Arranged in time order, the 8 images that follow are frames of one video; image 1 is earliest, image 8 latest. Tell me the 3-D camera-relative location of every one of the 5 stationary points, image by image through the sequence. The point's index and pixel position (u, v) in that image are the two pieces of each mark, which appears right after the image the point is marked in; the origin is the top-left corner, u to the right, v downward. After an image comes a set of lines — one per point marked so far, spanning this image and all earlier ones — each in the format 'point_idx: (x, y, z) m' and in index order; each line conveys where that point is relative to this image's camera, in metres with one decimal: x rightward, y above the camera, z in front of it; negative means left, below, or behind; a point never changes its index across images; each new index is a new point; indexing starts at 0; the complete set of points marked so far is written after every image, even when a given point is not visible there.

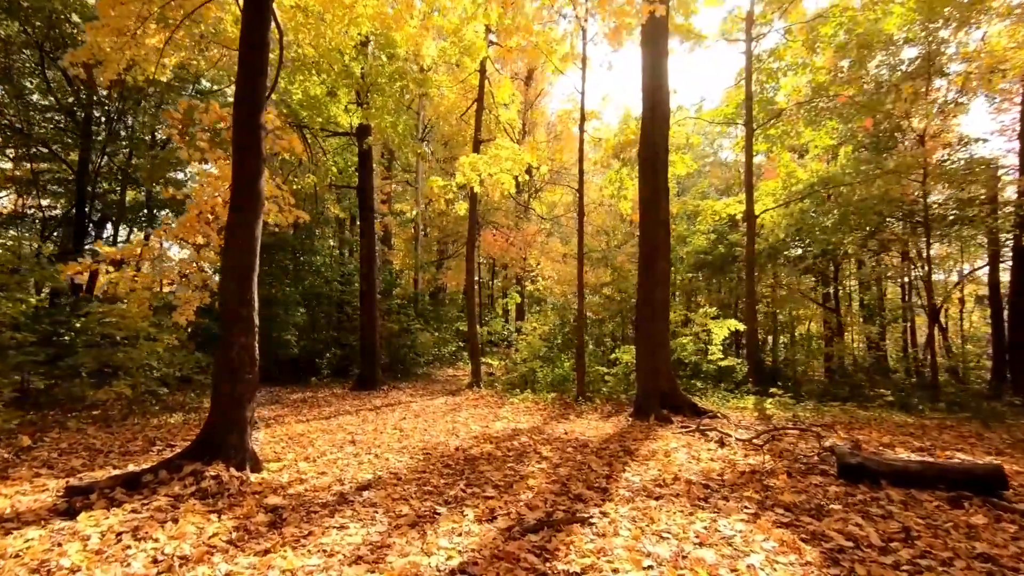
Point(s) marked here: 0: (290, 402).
0: (-4.4, -2.3, +9.8) m
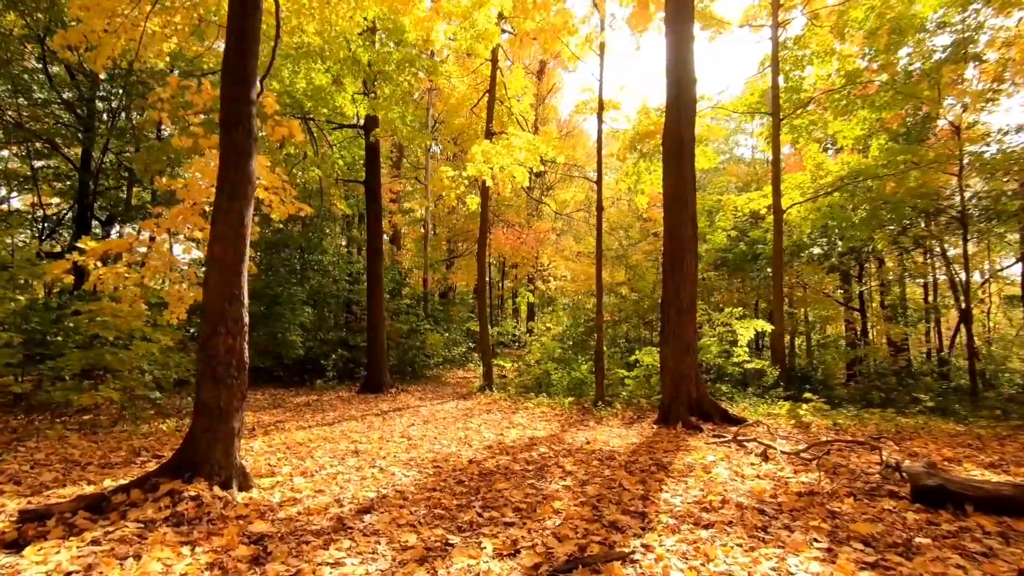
0: (-4.1, -2.2, +9.4) m
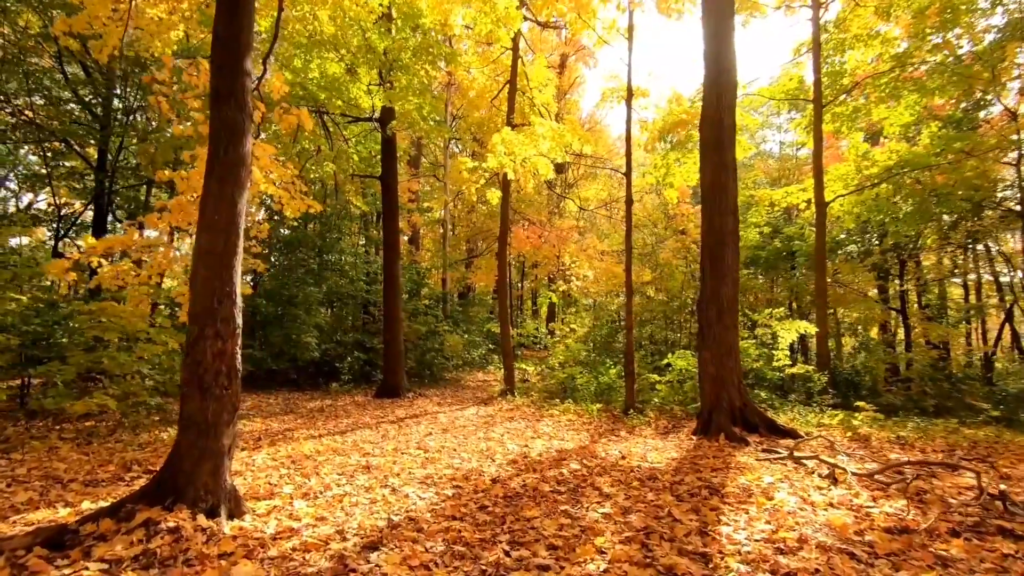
0: (-3.7, -2.2, +8.9) m
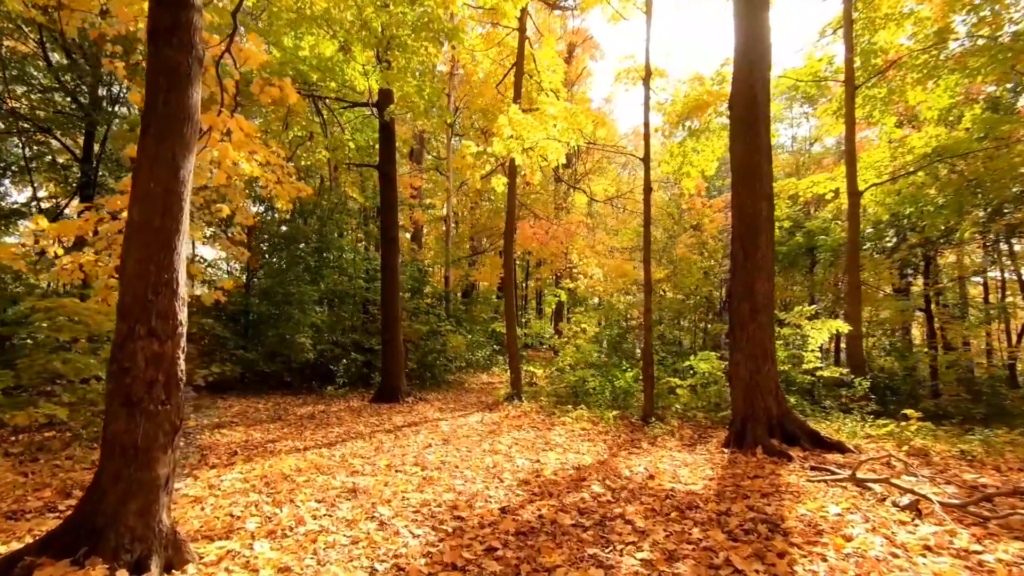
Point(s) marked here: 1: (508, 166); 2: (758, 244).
0: (-3.5, -2.1, +8.2) m
1: (-0.1, +2.9, +11.8) m
2: (+3.2, +0.6, +6.5) m
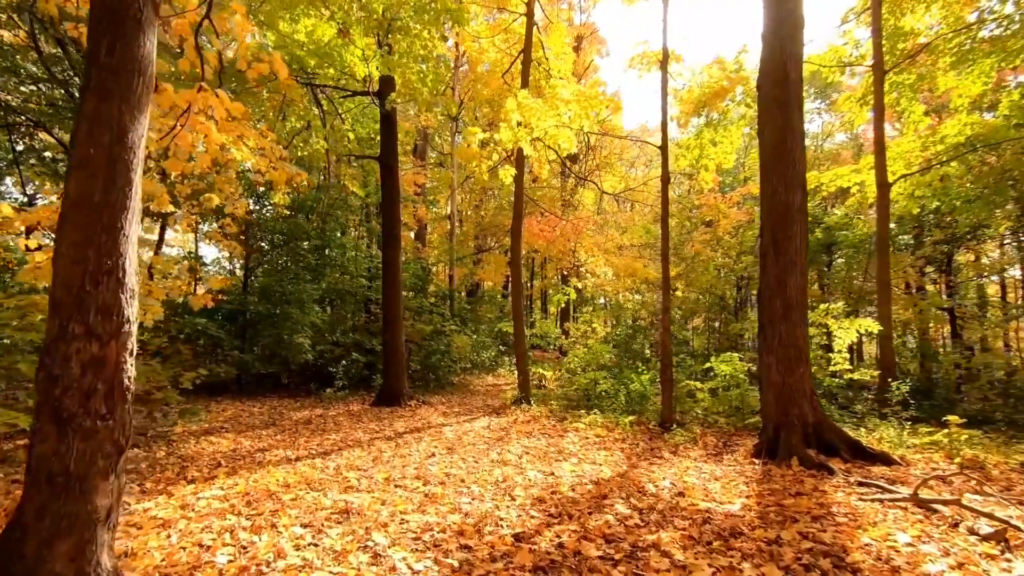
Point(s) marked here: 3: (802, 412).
0: (-3.4, -2.1, +7.7) m
1: (+0.1, +2.9, +11.3) m
2: (+3.4, +0.6, +6.0) m
3: (+3.4, -1.4, +5.8) m
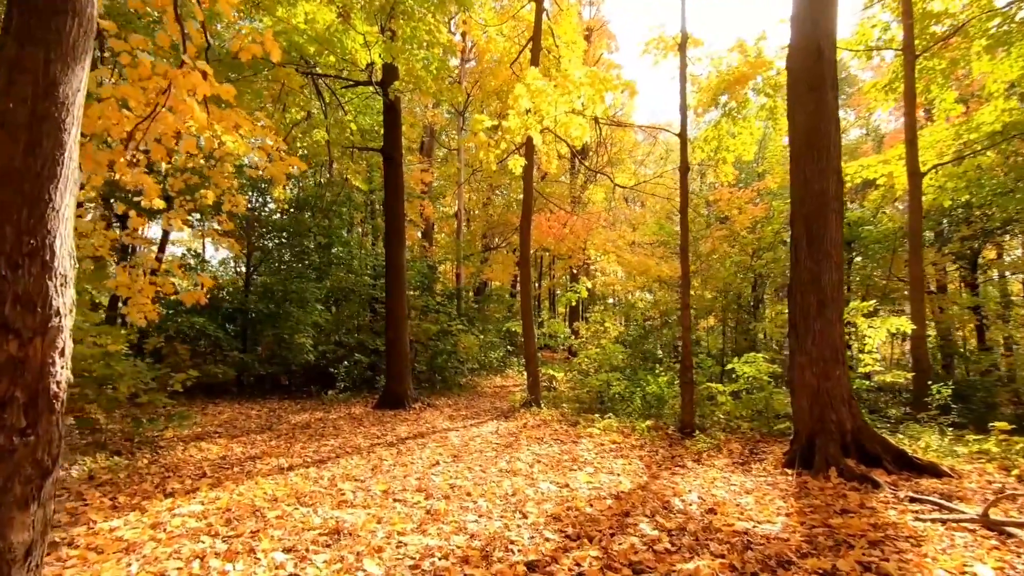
0: (-3.3, -2.1, +7.3) m
1: (+0.3, +3.0, +10.8) m
2: (+3.5, +0.7, +5.5) m
3: (+3.5, -1.4, +5.3) m
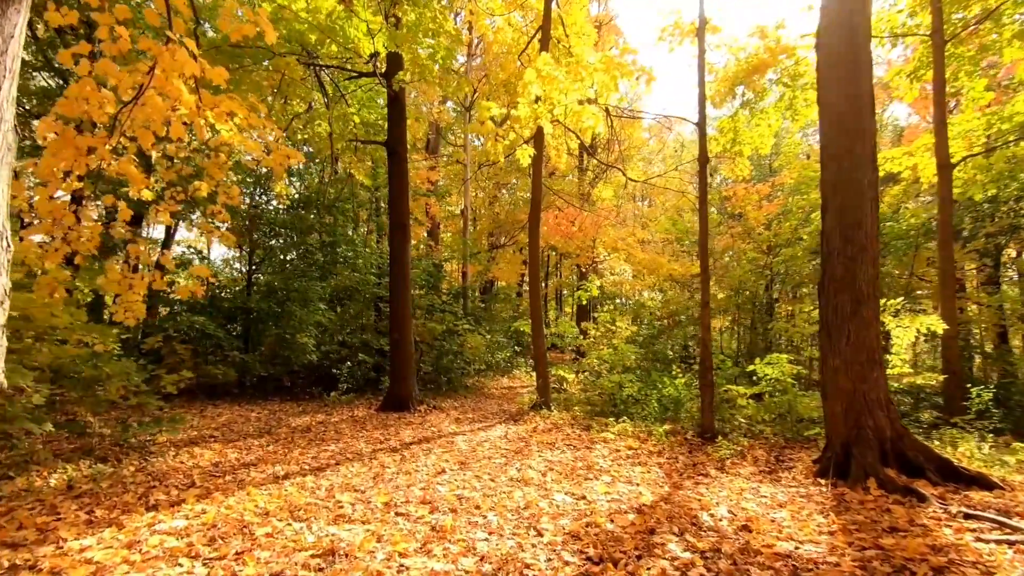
0: (-3.1, -2.0, +7.0) m
1: (+0.4, +3.0, +10.5) m
2: (+3.6, +0.7, +5.1) m
3: (+3.6, -1.3, +4.9) m
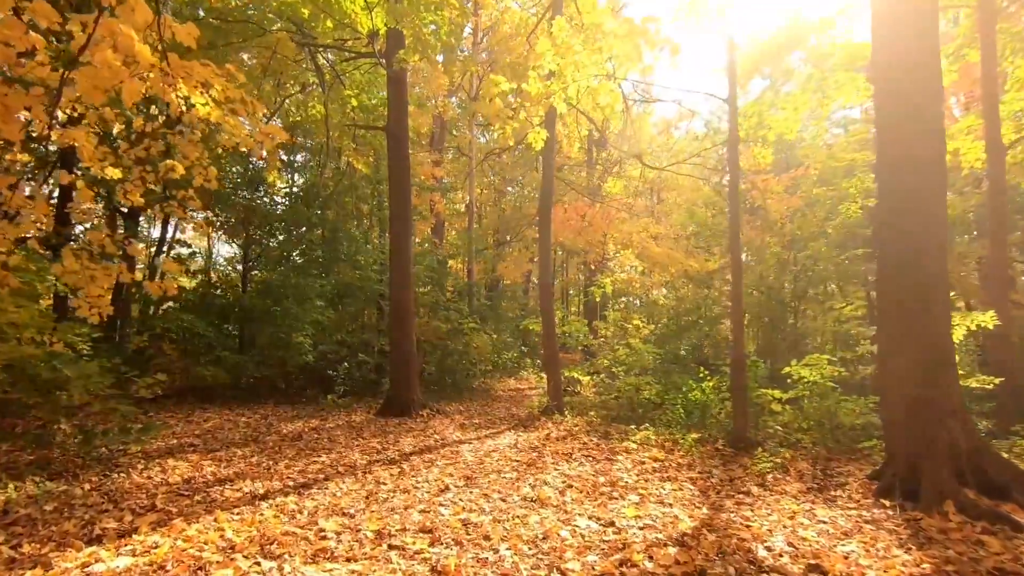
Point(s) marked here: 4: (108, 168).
0: (-3.0, -1.9, +6.4) m
1: (+0.6, +3.1, +9.8) m
2: (+3.7, +0.8, +4.4) m
3: (+3.7, -1.3, +4.2) m
4: (-3.4, +1.0, +4.1) m
